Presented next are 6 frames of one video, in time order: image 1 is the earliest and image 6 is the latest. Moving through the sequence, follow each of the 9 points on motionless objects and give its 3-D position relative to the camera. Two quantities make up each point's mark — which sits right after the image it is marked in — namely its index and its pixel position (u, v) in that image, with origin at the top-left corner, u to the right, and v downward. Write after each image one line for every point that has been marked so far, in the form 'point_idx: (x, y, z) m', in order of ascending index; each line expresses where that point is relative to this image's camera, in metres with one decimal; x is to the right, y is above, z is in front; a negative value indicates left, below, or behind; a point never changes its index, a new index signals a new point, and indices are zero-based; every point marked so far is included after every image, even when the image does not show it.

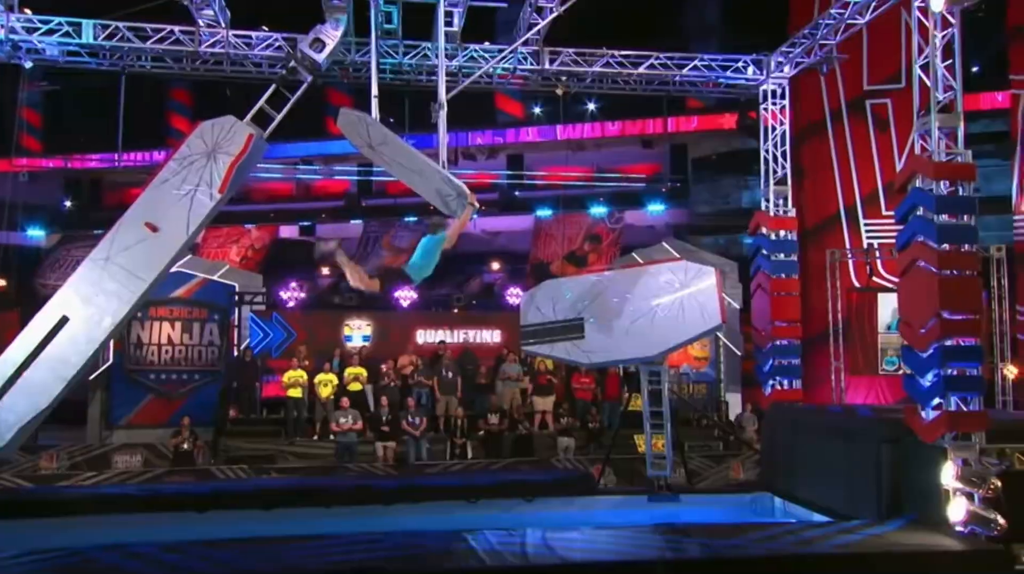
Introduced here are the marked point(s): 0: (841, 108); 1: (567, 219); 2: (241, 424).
0: (+6.8, +3.7, +15.1) m
1: (+1.3, +1.5, +16.5) m
2: (-4.8, -2.4, +13.0) m
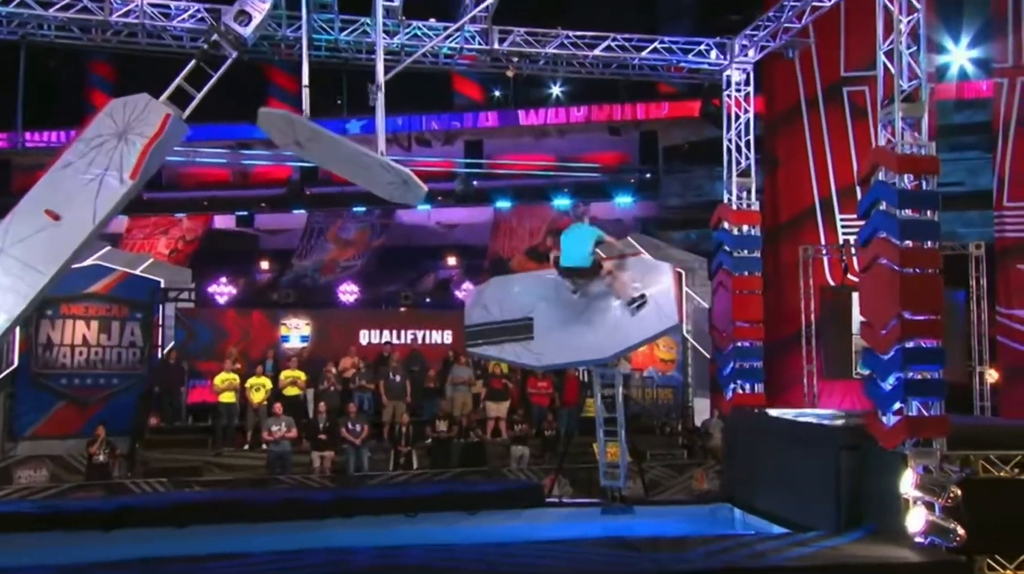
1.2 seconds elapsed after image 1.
0: (+5.9, +3.7, +14.2) m
1: (+0.3, +1.6, +15.6) m
2: (-5.7, -2.4, +11.9) m
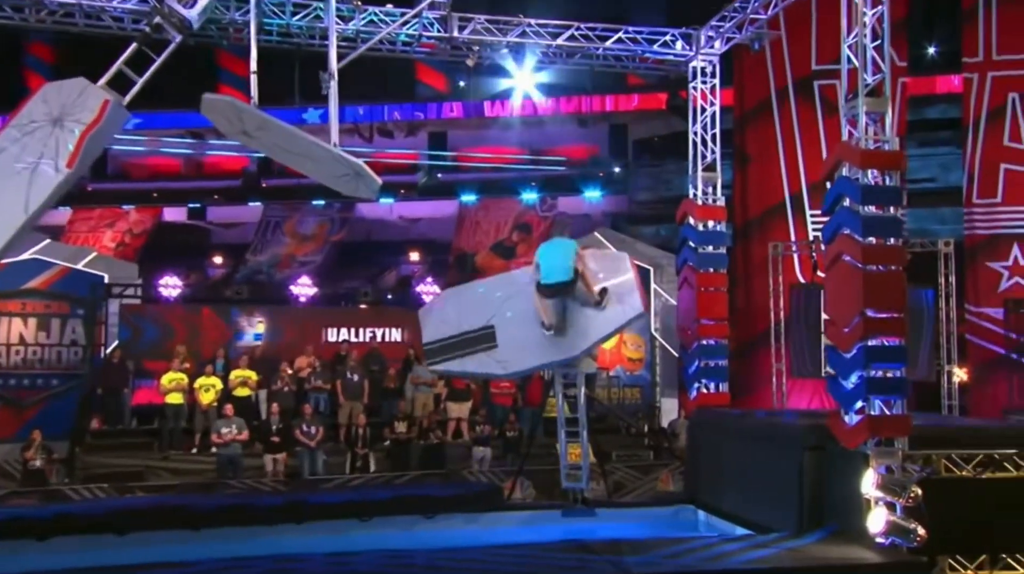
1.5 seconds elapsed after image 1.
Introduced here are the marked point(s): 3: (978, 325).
0: (+5.2, +3.8, +13.9) m
1: (-0.4, +1.7, +15.2) m
2: (-6.3, -2.3, +11.4) m
3: (+8.4, -0.7, +13.3) m
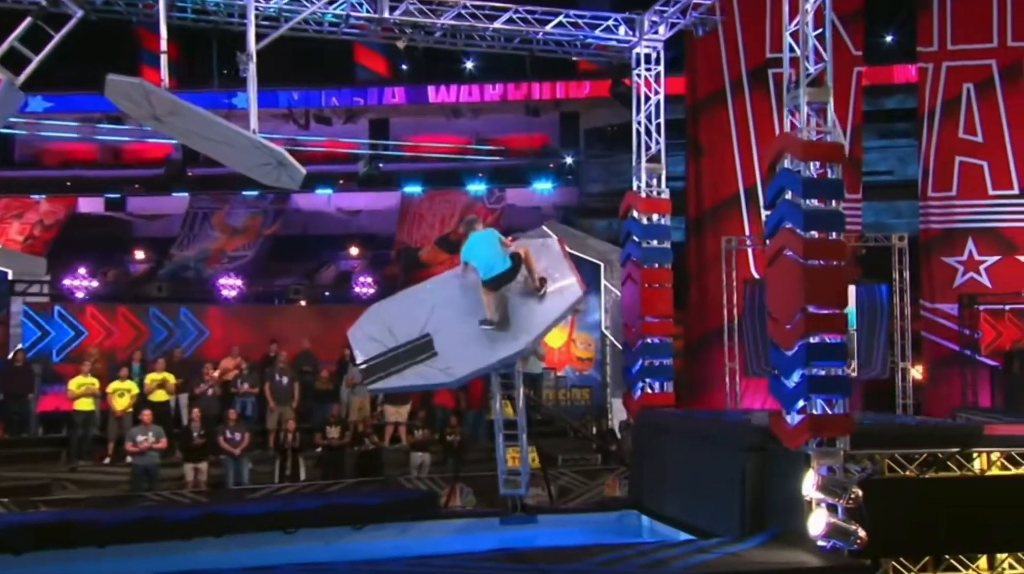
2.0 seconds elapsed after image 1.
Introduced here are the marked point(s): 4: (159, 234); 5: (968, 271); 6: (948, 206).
0: (+4.2, +3.9, +13.5) m
1: (-1.4, +1.8, +14.5) m
2: (-7.2, -2.3, +10.5) m
3: (+7.4, -0.6, +13.0) m
4: (-6.7, +1.0, +14.1) m
5: (+8.0, +0.3, +13.0) m
6: (+7.8, +1.5, +13.1) m
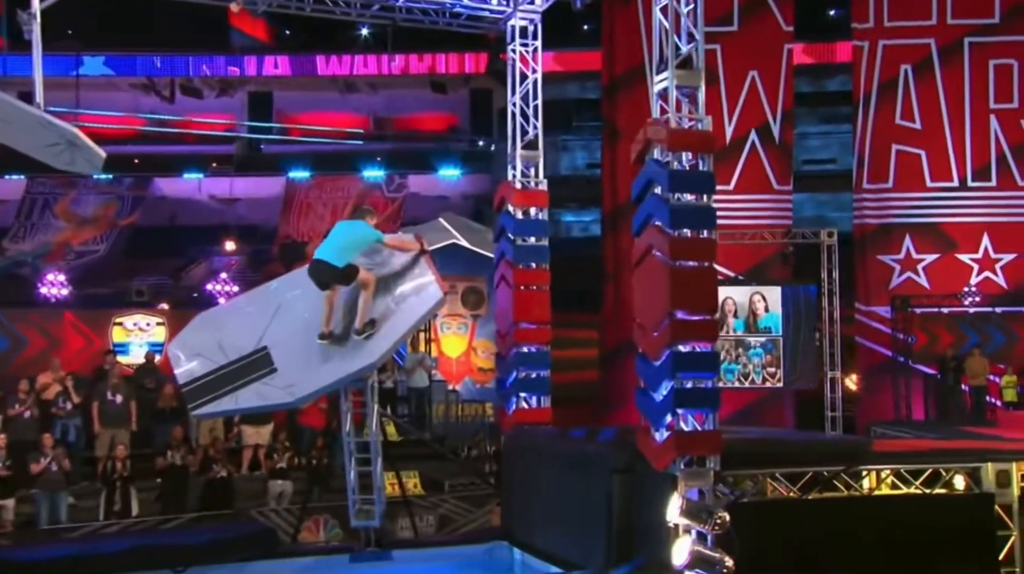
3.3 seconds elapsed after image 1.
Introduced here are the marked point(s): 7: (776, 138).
0: (+2.5, +3.9, +12.1) m
1: (-3.2, +1.8, +12.9) m
2: (-8.8, -2.3, +8.7) m
3: (+5.7, -0.6, +11.8) m
4: (-8.4, +1.1, +12.3) m
5: (+6.3, +0.3, +11.8) m
6: (+6.0, +1.4, +12.0) m
7: (+4.3, +2.5, +12.1) m
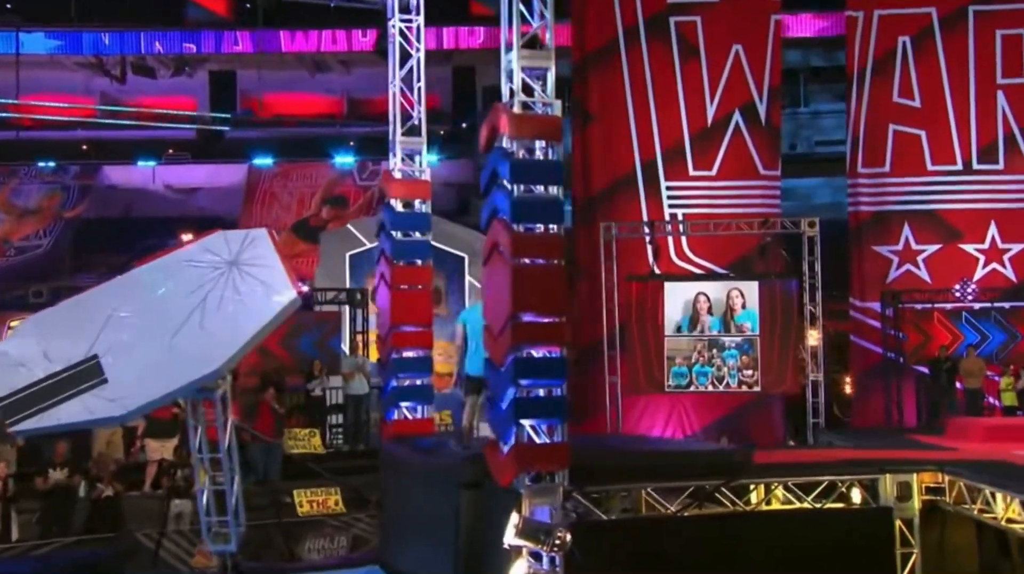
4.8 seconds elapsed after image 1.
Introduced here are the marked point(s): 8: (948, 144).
0: (+1.9, +4.0, +11.2) m
1: (-3.8, +1.9, +12.4) m
2: (-9.6, -2.3, +8.7) m
3: (+5.0, -0.5, +10.9) m
4: (-9.0, +1.2, +12.2) m
5: (+5.7, +0.3, +10.8) m
6: (+5.4, +1.5, +10.9) m
7: (+3.7, +2.5, +11.1) m
8: (+6.4, +2.1, +10.8) m
